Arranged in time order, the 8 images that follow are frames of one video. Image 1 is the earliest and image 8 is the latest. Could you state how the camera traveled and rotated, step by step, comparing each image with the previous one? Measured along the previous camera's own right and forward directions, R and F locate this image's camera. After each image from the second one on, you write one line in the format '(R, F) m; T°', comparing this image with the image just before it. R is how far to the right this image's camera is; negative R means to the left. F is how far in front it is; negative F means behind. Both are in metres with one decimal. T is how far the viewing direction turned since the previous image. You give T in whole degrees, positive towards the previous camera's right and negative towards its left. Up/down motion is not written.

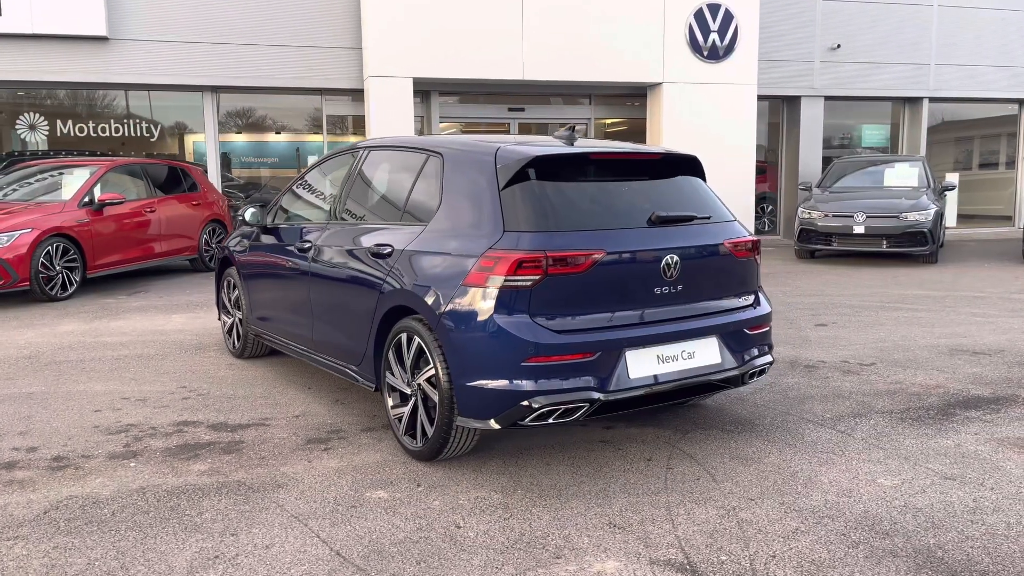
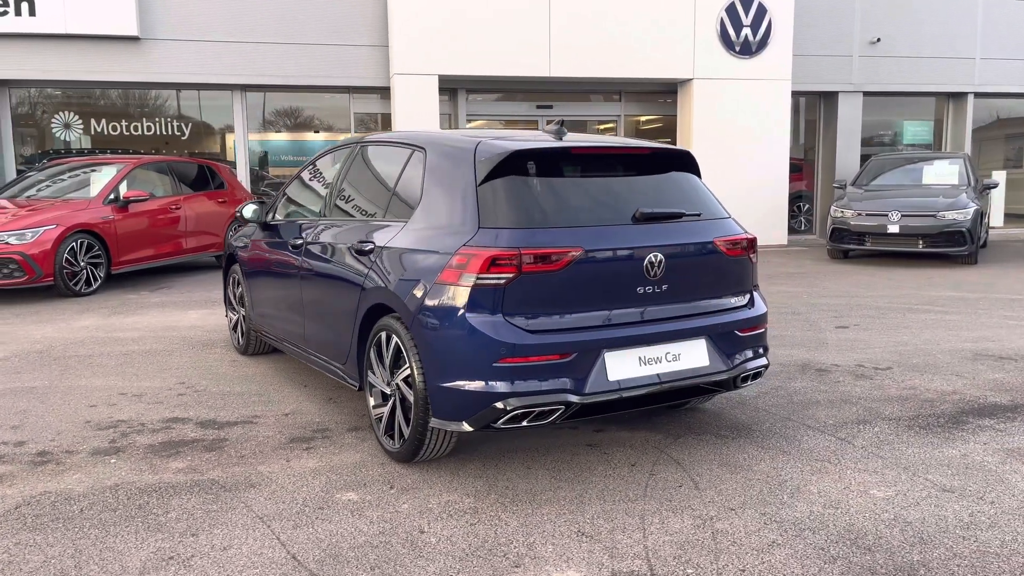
(+0.3, +0.1) m; -3°
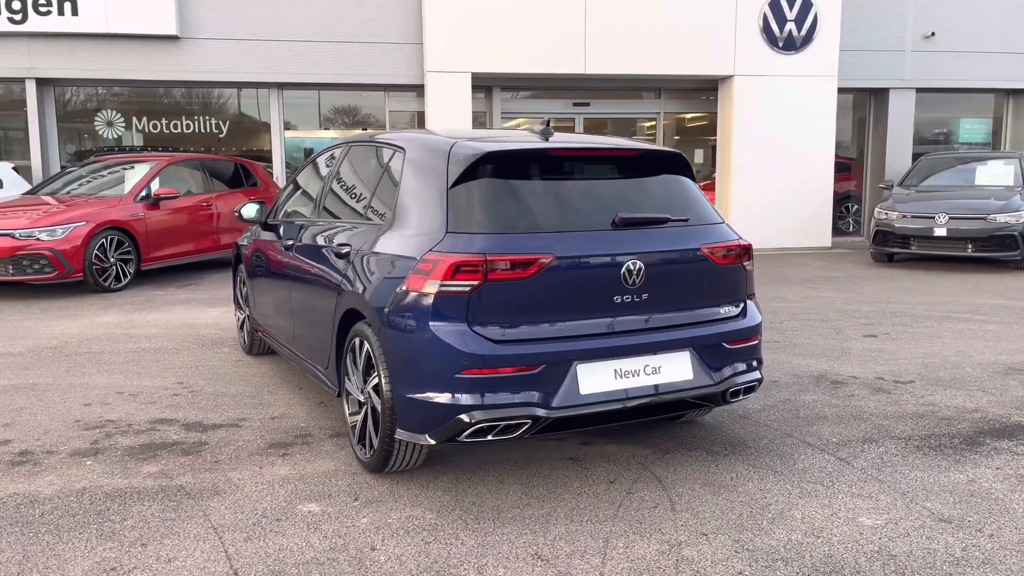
(+0.3, +0.2) m; -4°
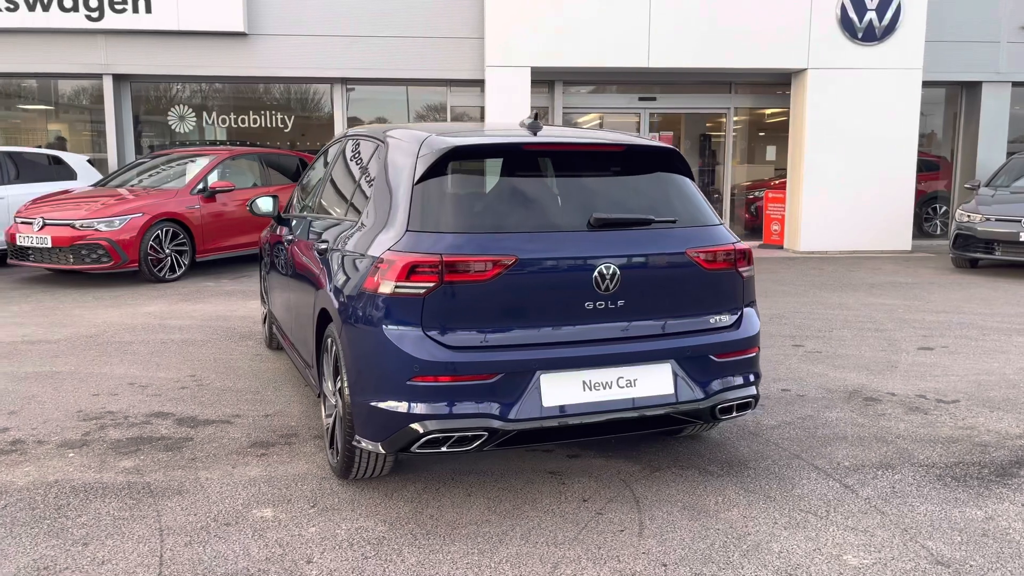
(+0.4, +0.2) m; -6°
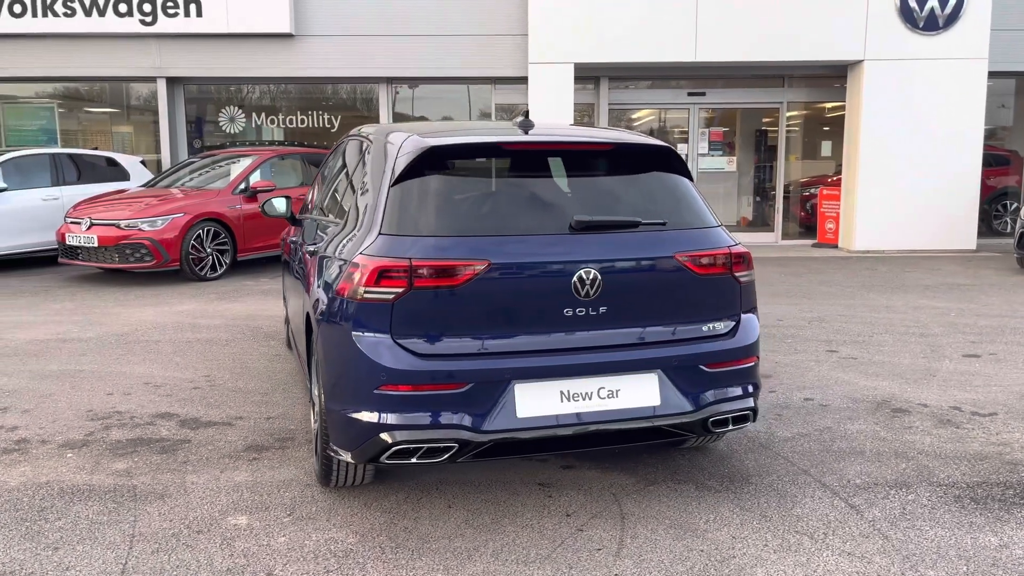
(+0.3, +0.1) m; -4°
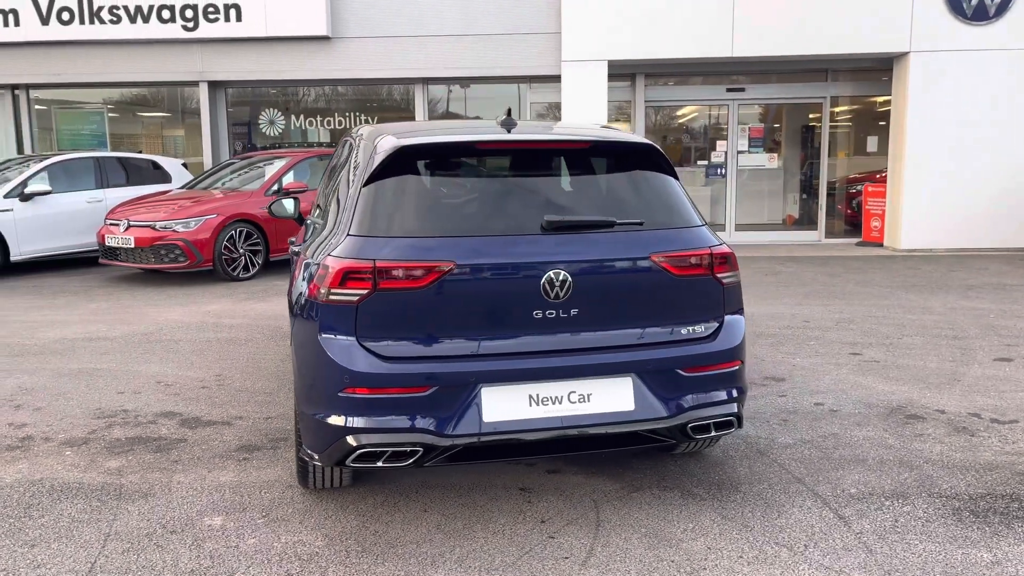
(+0.3, +0.1) m; -4°
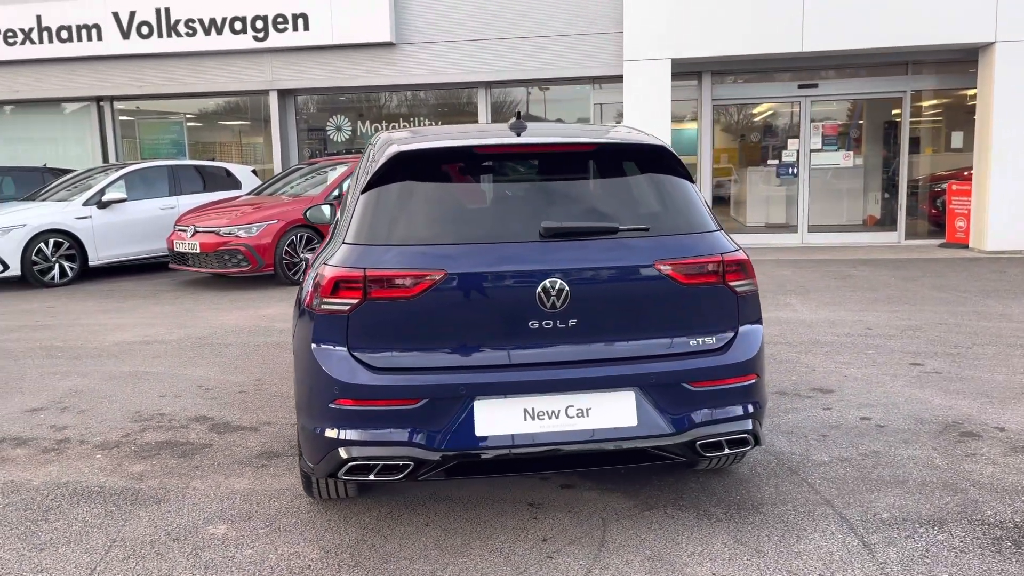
(+0.3, +0.1) m; -6°
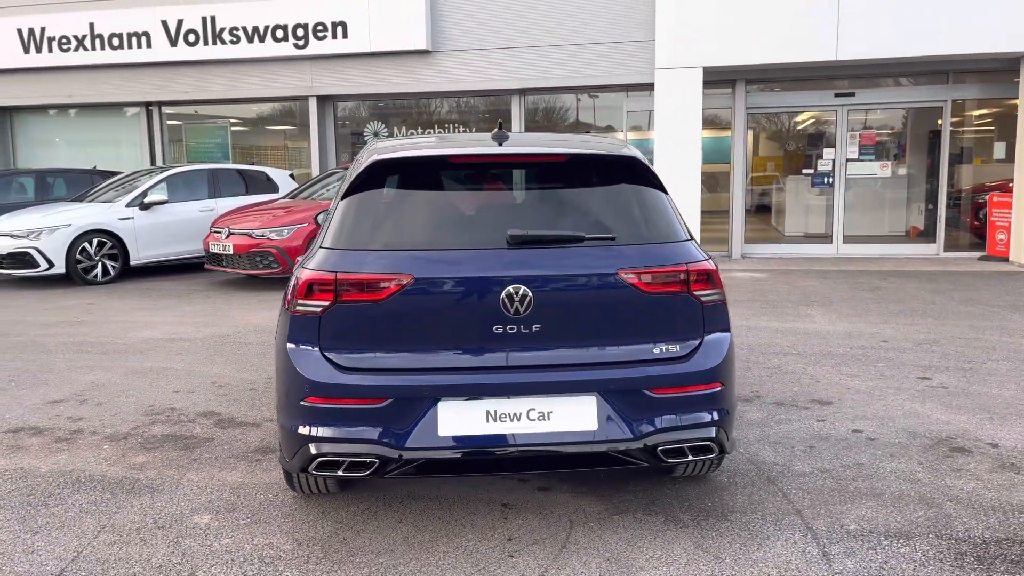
(+0.3, -0.1) m; -3°
